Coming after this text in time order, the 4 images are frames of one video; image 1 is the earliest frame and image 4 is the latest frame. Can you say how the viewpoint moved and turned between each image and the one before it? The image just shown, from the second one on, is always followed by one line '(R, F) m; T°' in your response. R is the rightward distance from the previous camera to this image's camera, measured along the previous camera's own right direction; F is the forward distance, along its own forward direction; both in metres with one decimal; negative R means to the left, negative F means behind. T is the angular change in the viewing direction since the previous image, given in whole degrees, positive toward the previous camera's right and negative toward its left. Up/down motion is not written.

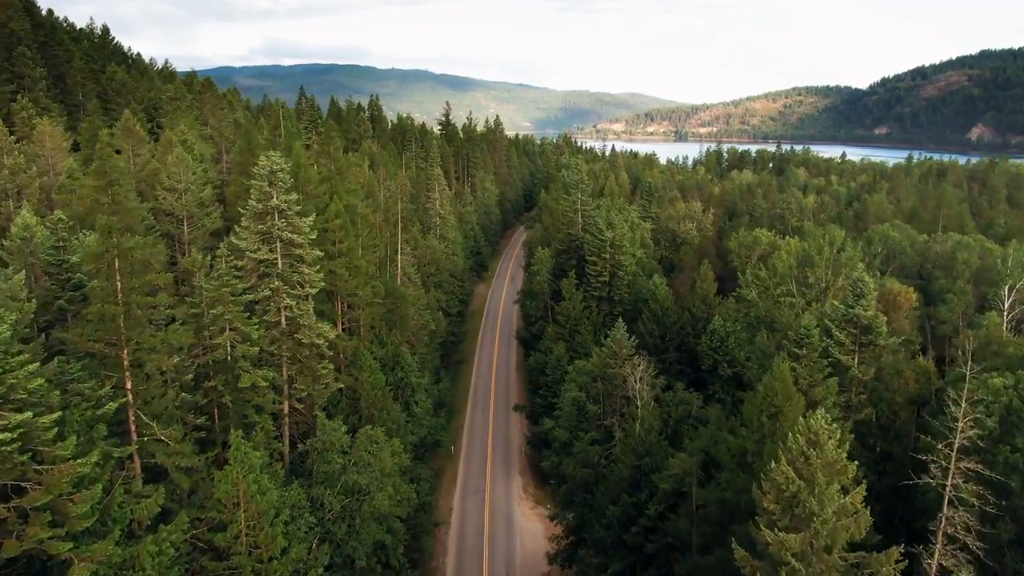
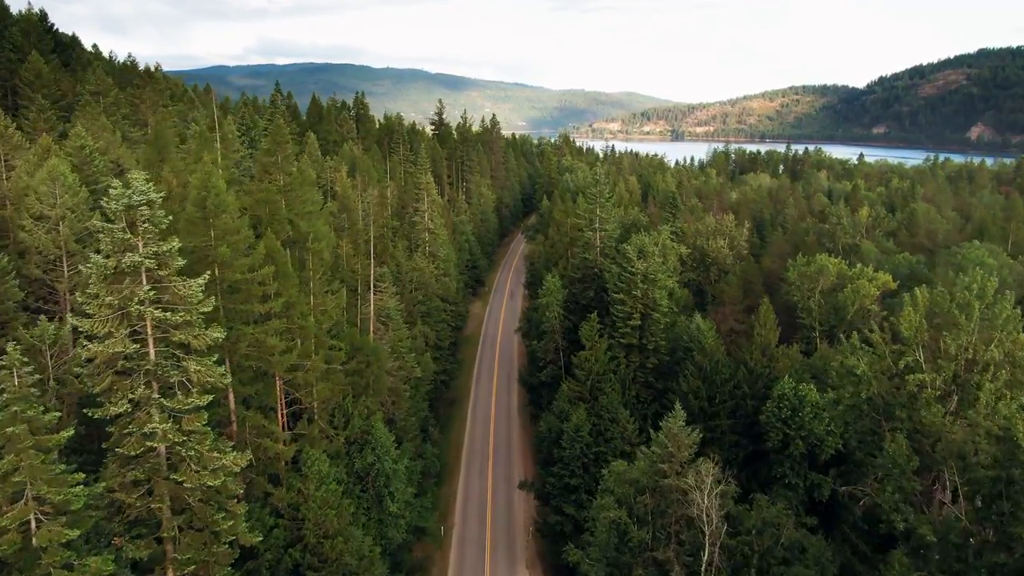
(-0.8, +13.0) m; 0°
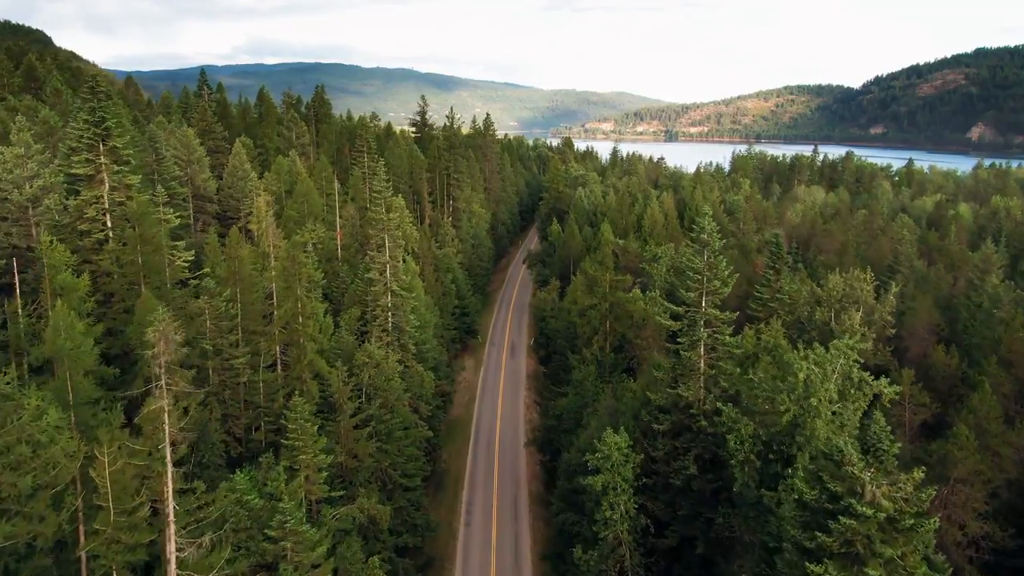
(-1.5, +28.6) m; +1°
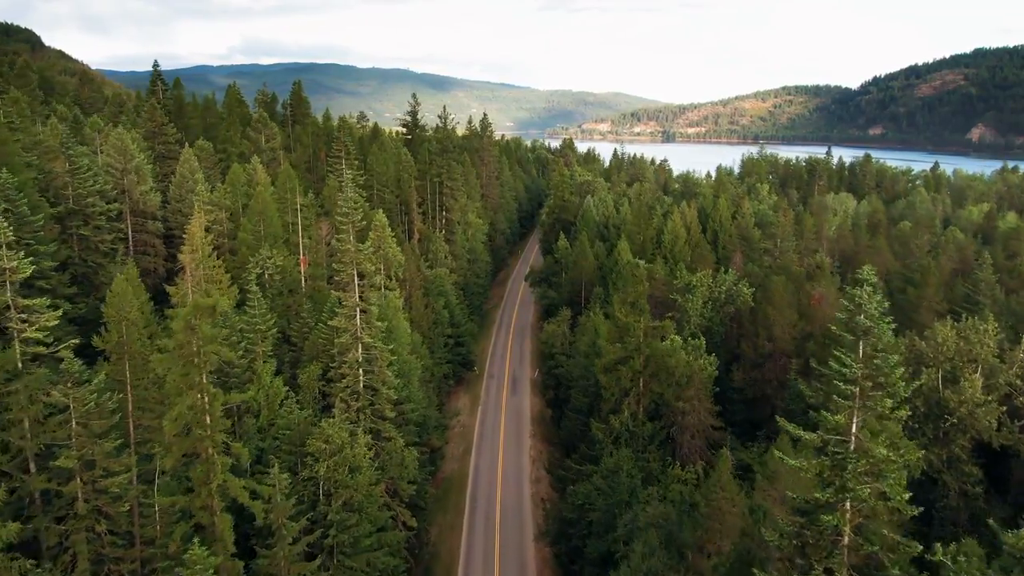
(-0.7, +11.9) m; 0°
